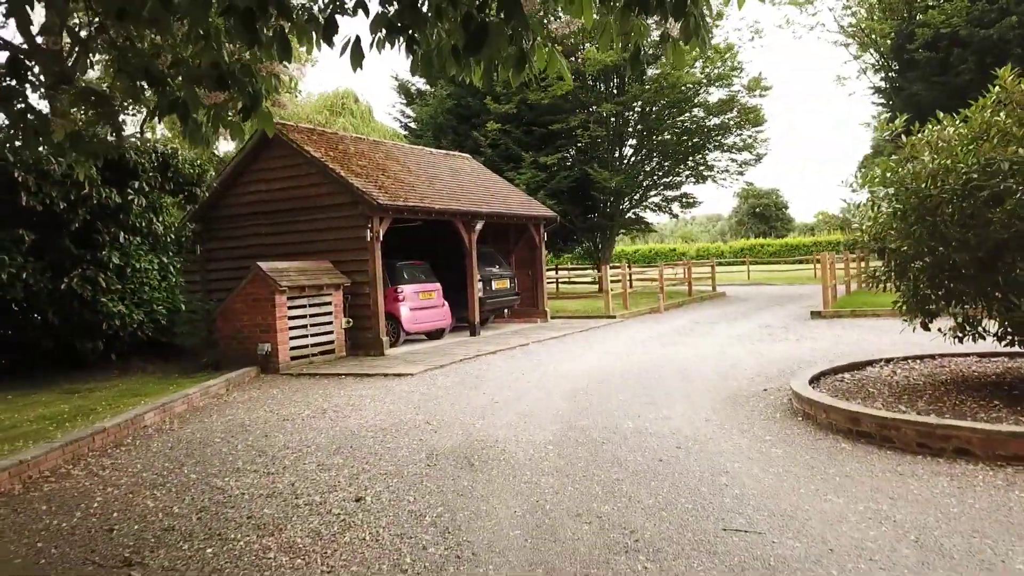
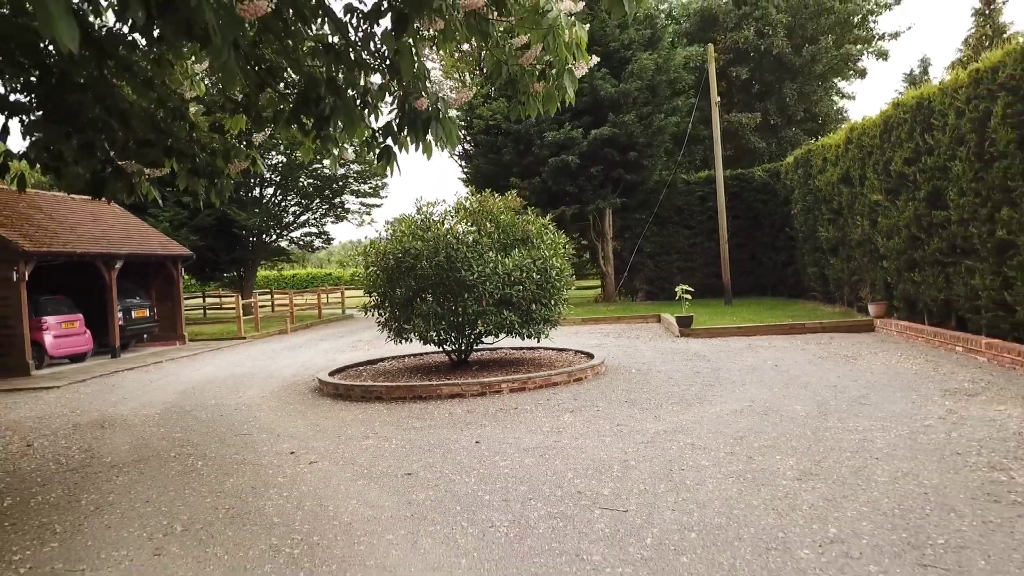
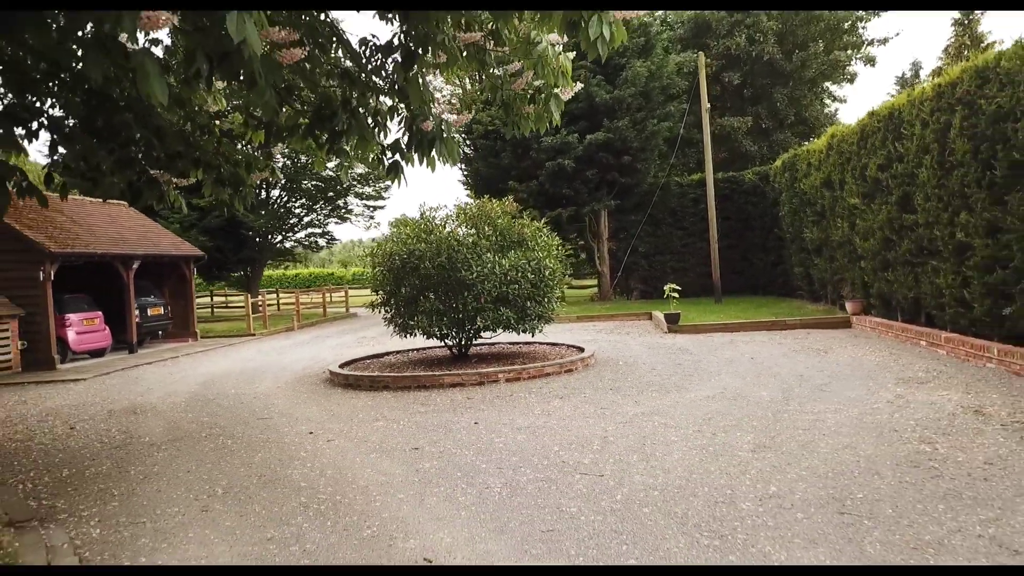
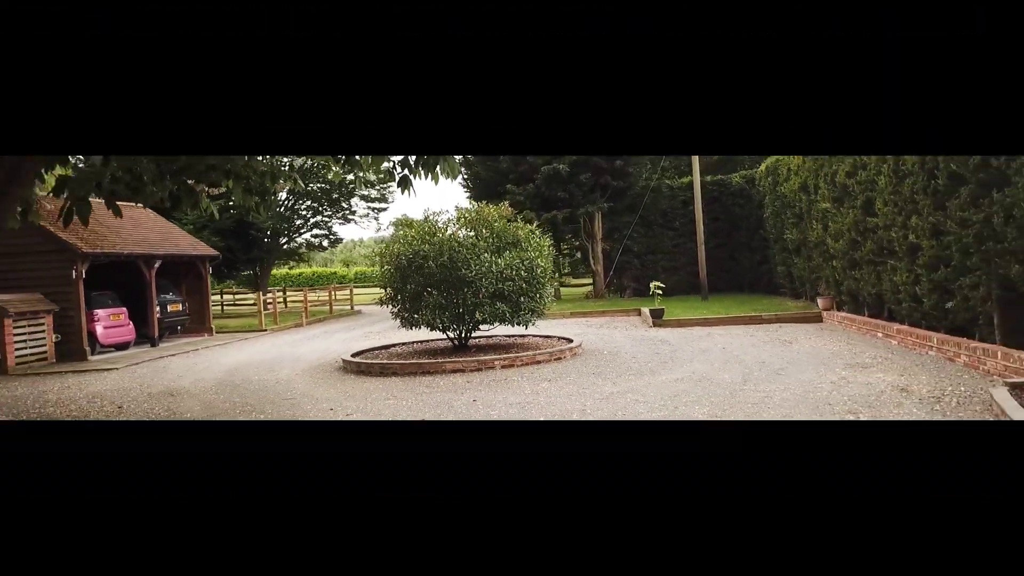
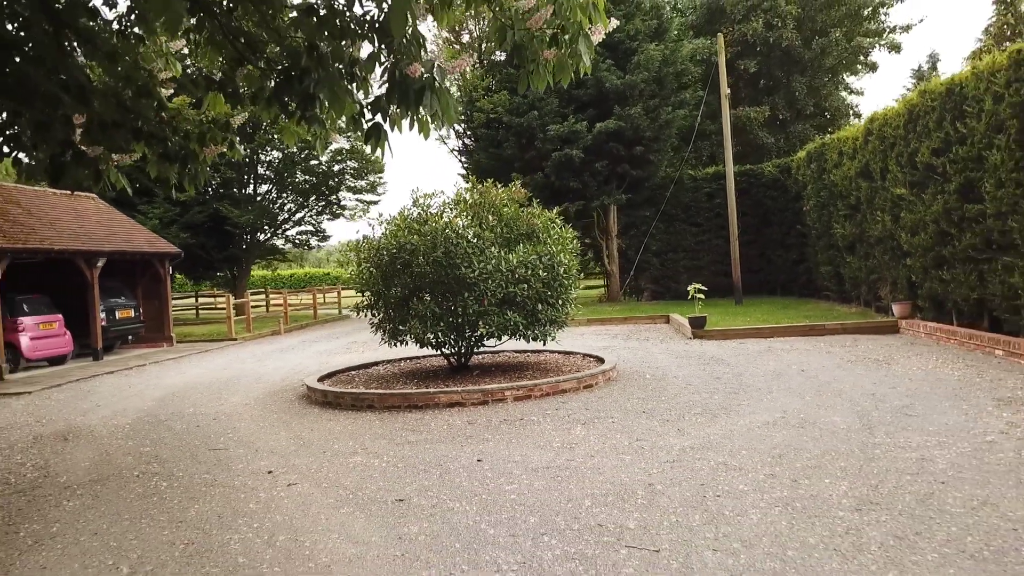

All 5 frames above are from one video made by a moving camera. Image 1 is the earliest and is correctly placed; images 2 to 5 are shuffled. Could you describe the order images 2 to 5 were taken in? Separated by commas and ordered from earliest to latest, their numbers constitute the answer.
5, 2, 3, 4
